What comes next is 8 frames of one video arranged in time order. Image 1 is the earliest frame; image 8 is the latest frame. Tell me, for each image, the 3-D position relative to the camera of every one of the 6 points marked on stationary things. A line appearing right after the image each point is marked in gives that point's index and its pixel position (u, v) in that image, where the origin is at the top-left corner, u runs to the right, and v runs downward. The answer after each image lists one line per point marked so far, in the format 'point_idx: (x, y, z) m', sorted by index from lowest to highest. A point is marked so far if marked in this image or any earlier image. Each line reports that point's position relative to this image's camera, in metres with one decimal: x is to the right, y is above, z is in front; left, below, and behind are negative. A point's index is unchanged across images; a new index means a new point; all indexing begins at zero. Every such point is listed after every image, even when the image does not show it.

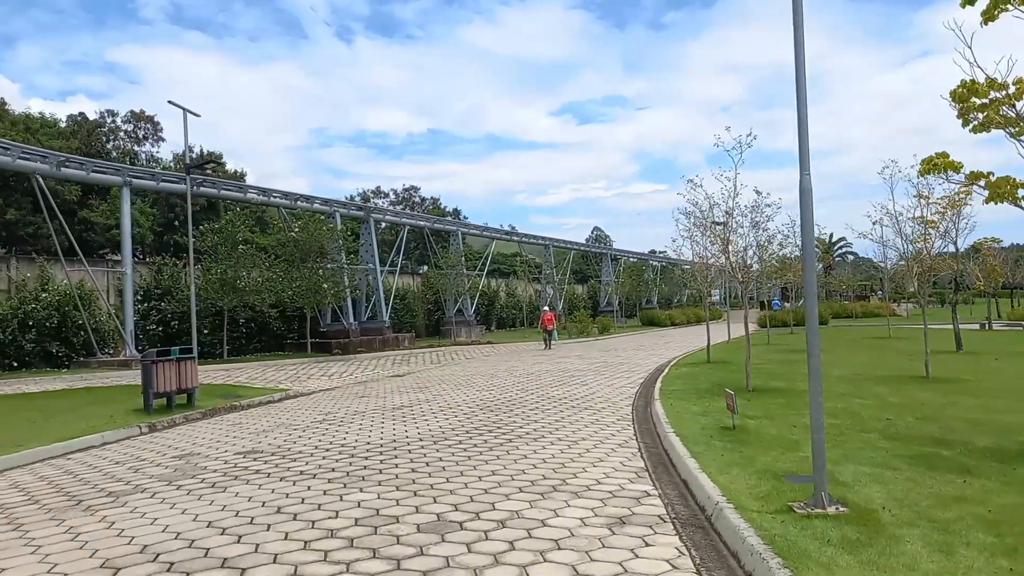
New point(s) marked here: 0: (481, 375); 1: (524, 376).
0: (-0.8, -2.2, +18.5) m
1: (+0.3, -2.1, +17.8) m
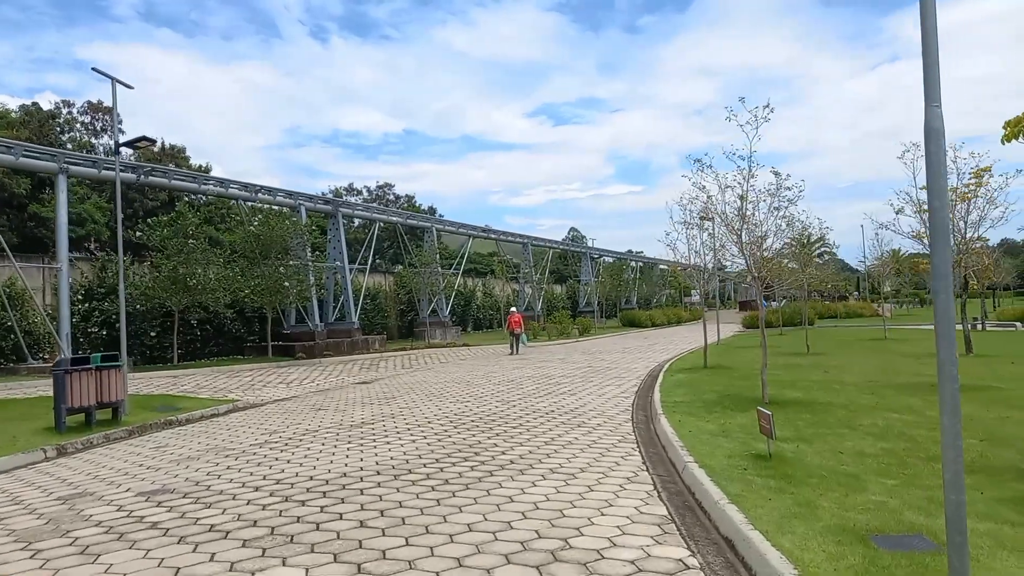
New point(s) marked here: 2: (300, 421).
0: (-1.3, -2.1, +16.8) m
1: (-0.2, -2.1, +16.1) m
2: (-3.3, -2.0, +11.6) m
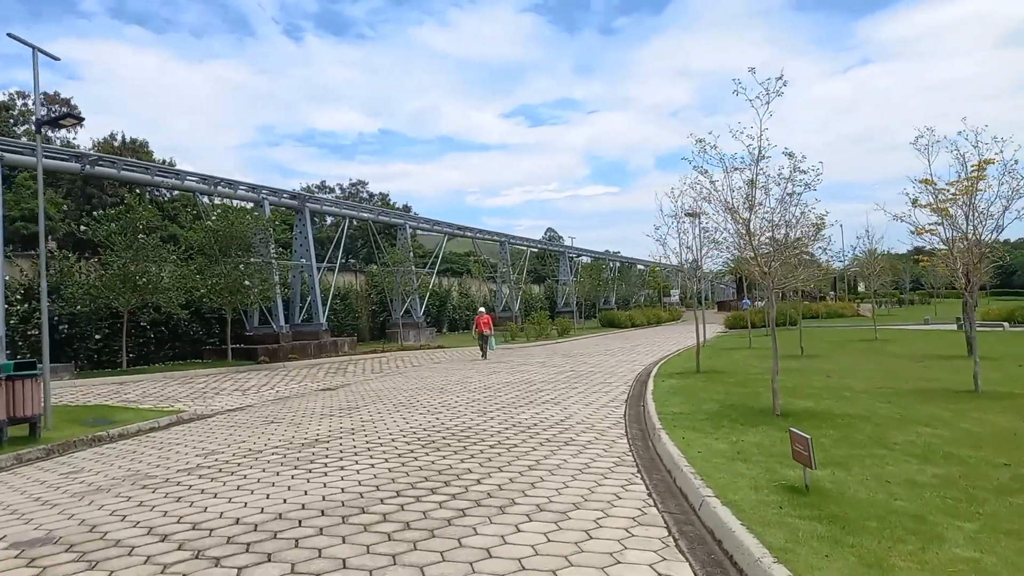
0: (-1.8, -2.1, +15.4) m
1: (-0.7, -2.0, +14.7) m
2: (-3.6, -2.0, +10.2) m
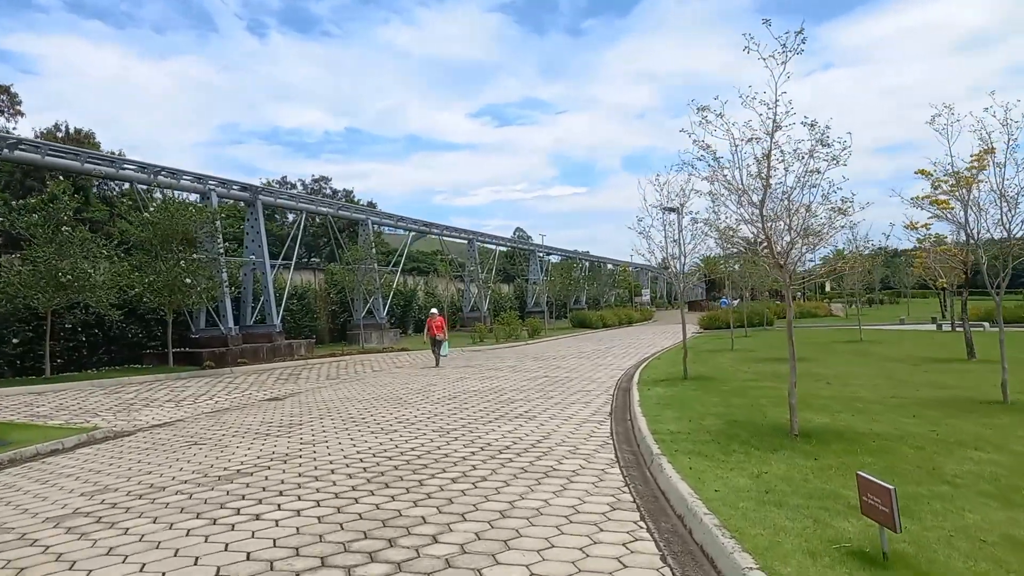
0: (-2.3, -2.0, +13.7) m
1: (-1.2, -2.0, +13.1) m
2: (-4.0, -2.0, +8.4) m
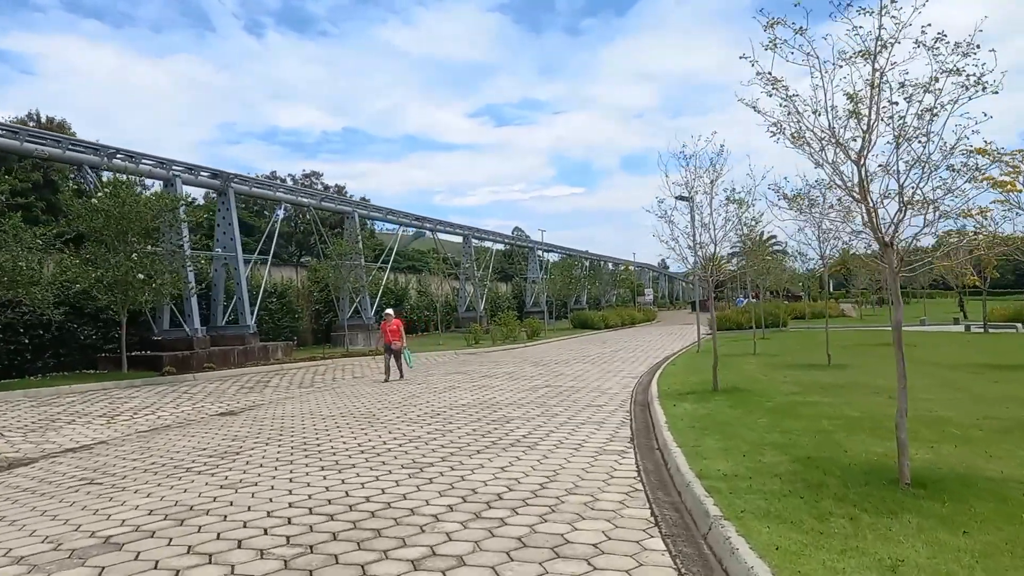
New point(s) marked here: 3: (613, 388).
0: (-2.4, -1.9, +11.5) m
1: (-1.3, -1.9, +10.9) m
2: (-4.0, -1.9, +6.2) m
3: (+1.9, -1.8, +13.8) m
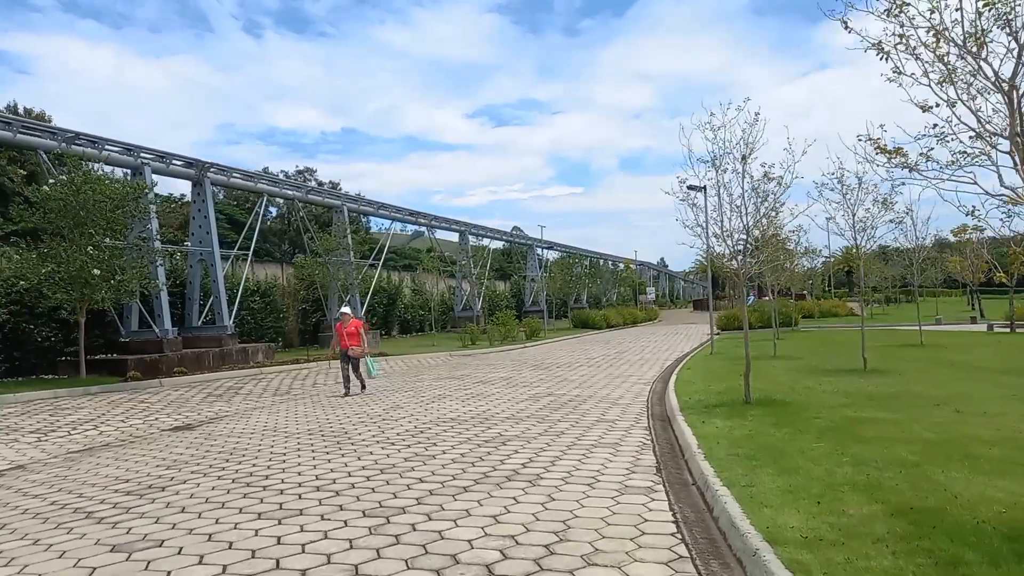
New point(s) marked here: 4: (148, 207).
0: (-2.4, -1.9, +9.8) m
1: (-1.3, -1.8, +9.2) m
2: (-4.1, -1.8, +4.5) m
3: (+1.8, -1.8, +12.1) m
4: (-8.9, +2.0, +18.5) m
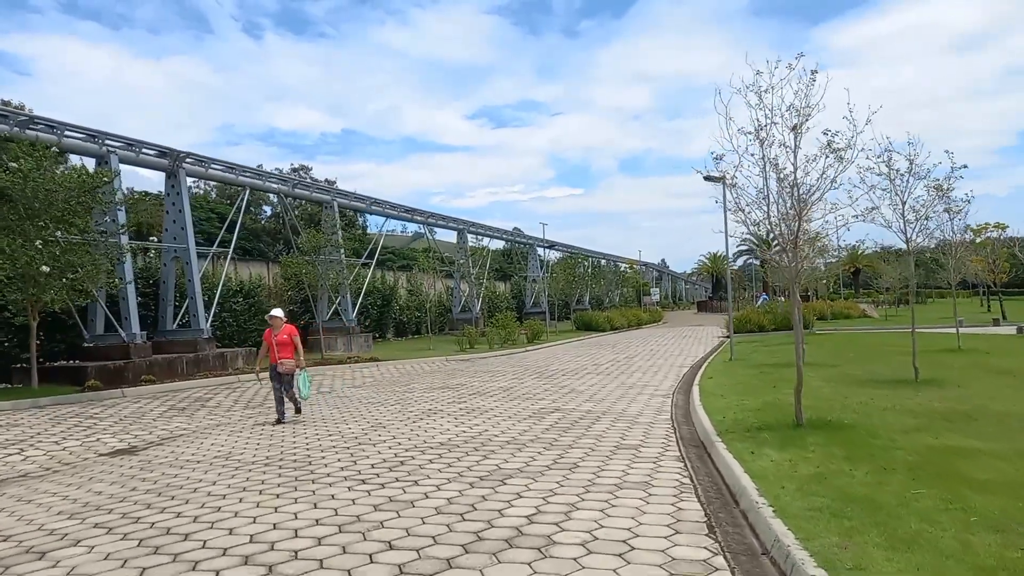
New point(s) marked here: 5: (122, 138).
0: (-2.4, -1.9, +8.1) m
1: (-1.3, -1.8, +7.5) m
2: (-4.0, -1.8, +2.8) m
3: (+1.9, -1.8, +10.4) m
4: (-8.9, +2.0, +16.8) m
5: (-9.5, +3.7, +18.3) m
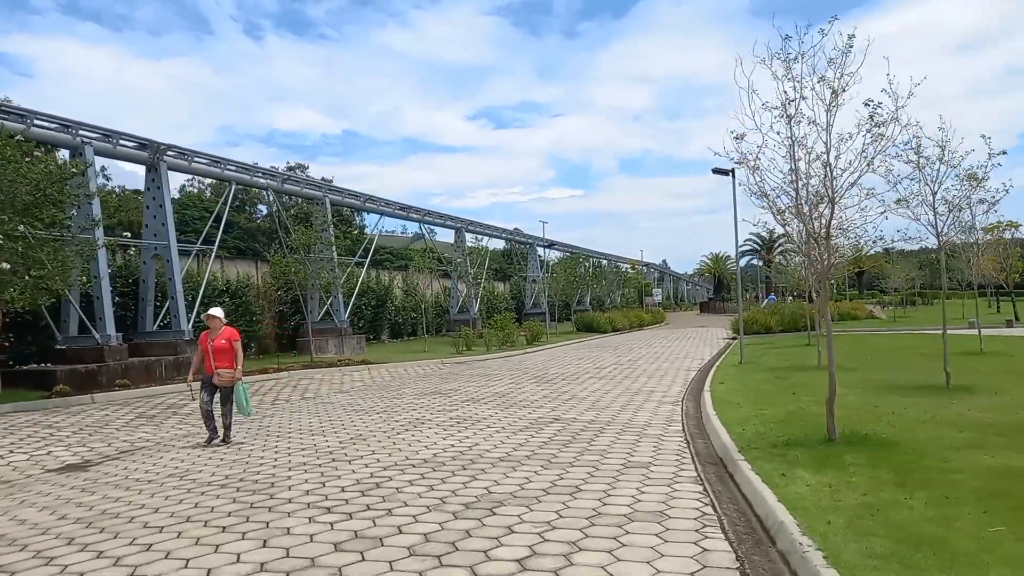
0: (-2.5, -1.8, +7.1) m
1: (-1.4, -1.8, +6.5) m
2: (-4.1, -1.7, +1.8) m
3: (+1.8, -1.7, +9.5) m
4: (-9.0, +2.0, +15.8) m
5: (-9.6, +3.7, +17.4) m
